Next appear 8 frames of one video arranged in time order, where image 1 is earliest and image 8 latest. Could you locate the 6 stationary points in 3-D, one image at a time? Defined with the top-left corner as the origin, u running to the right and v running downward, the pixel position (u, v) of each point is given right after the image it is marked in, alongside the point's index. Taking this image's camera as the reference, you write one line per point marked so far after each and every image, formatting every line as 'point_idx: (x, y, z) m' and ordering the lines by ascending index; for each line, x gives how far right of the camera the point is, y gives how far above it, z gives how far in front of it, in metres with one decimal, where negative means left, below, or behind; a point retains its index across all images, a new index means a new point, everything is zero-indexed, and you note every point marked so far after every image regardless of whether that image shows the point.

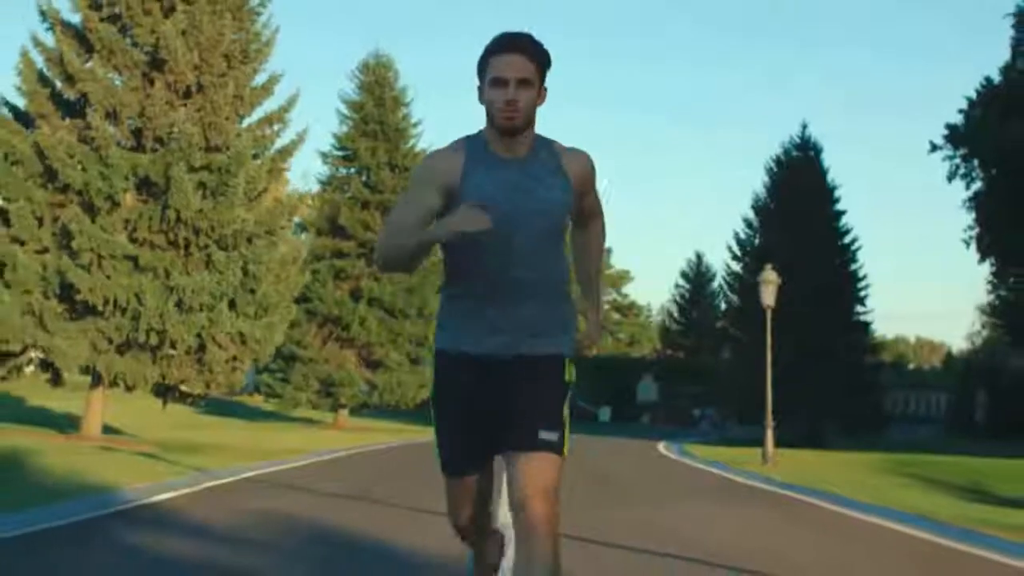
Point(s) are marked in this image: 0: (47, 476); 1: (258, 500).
0: (-6.0, -2.4, +19.0) m
1: (-2.7, -2.3, +15.9) m
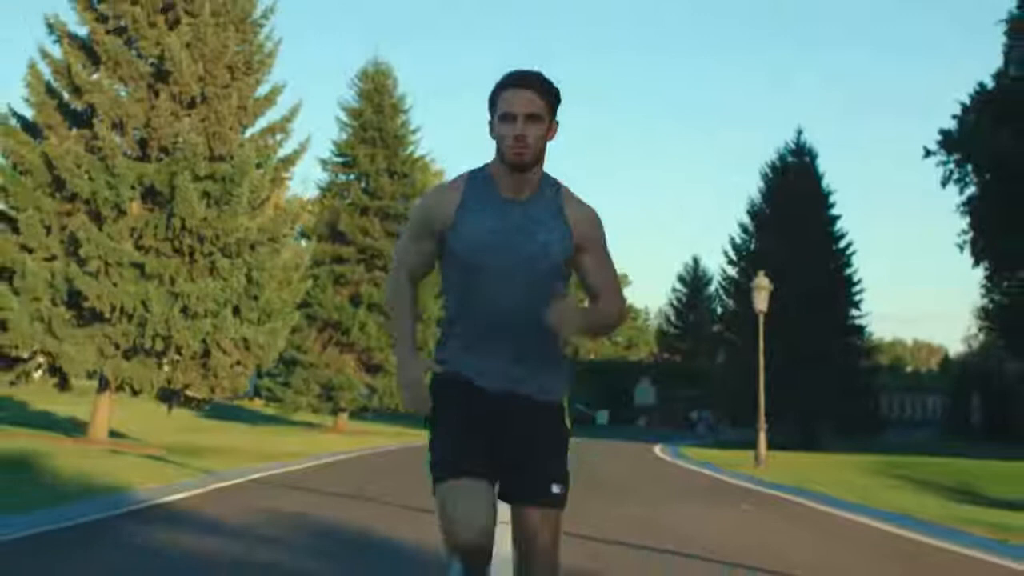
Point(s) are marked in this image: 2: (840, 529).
0: (-6.0, -2.5, +19.6) m
1: (-2.8, -2.4, +16.6) m
2: (+4.5, -3.2, +19.5) m
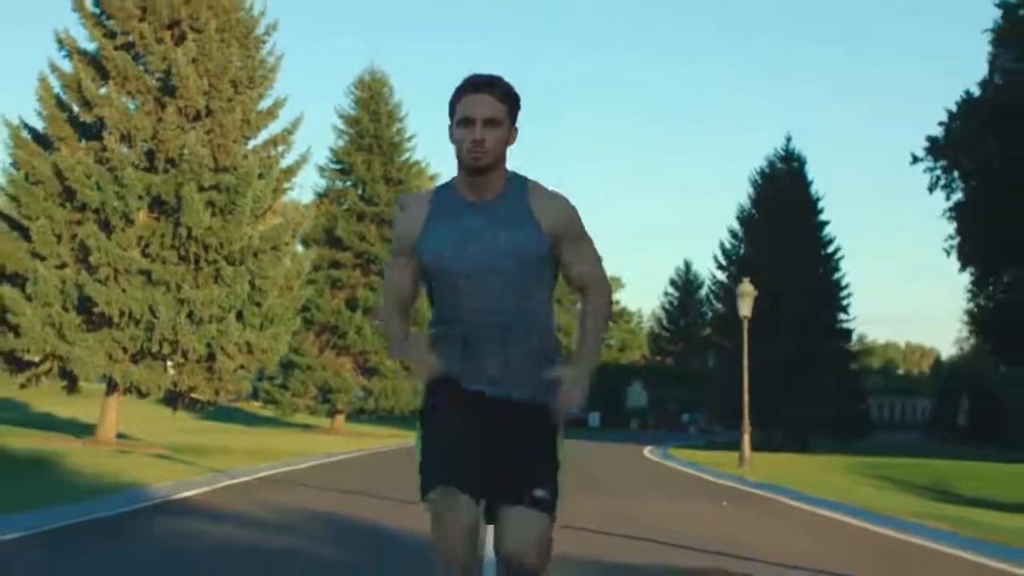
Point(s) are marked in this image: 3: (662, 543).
0: (-6.1, -2.7, +20.7) m
1: (-2.8, -2.5, +17.7) m
2: (+4.4, -3.3, +20.7) m
3: (+1.6, -2.7, +15.7) m
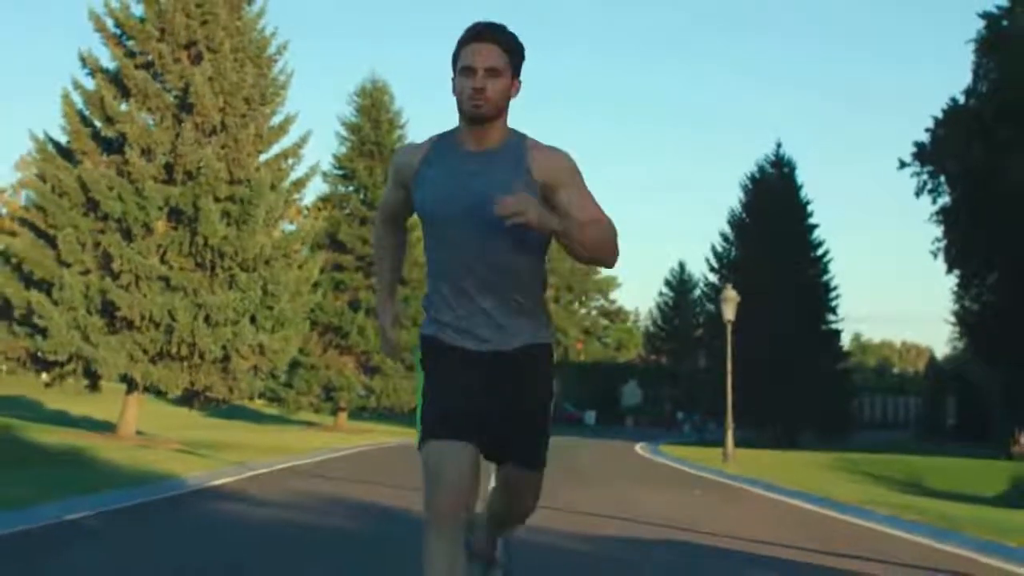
0: (-6.2, -2.8, +22.5) m
1: (-2.9, -2.6, +19.5) m
2: (+4.3, -3.5, +22.5) m
3: (+1.6, -2.8, +17.6) m
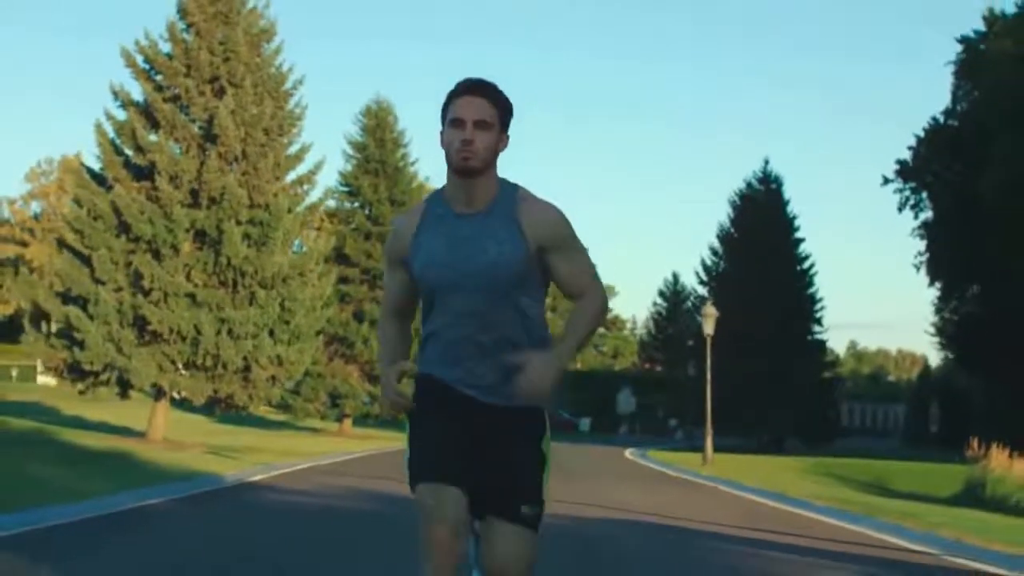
0: (-6.3, -3.1, +25.3) m
1: (-3.0, -2.9, +22.3) m
2: (+4.2, -3.8, +25.3) m
3: (+1.5, -3.1, +20.4) m
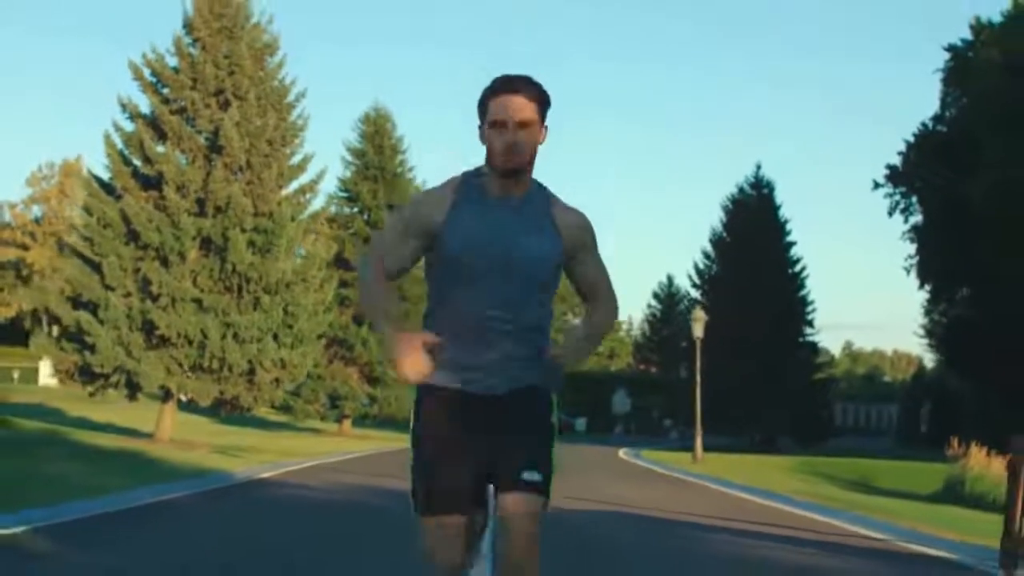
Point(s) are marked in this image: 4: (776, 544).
0: (-6.4, -3.2, +26.5) m
1: (-3.0, -3.1, +23.5) m
2: (+4.2, -3.9, +26.5) m
3: (+1.4, -3.3, +21.6) m
4: (+2.9, -2.8, +15.9) m
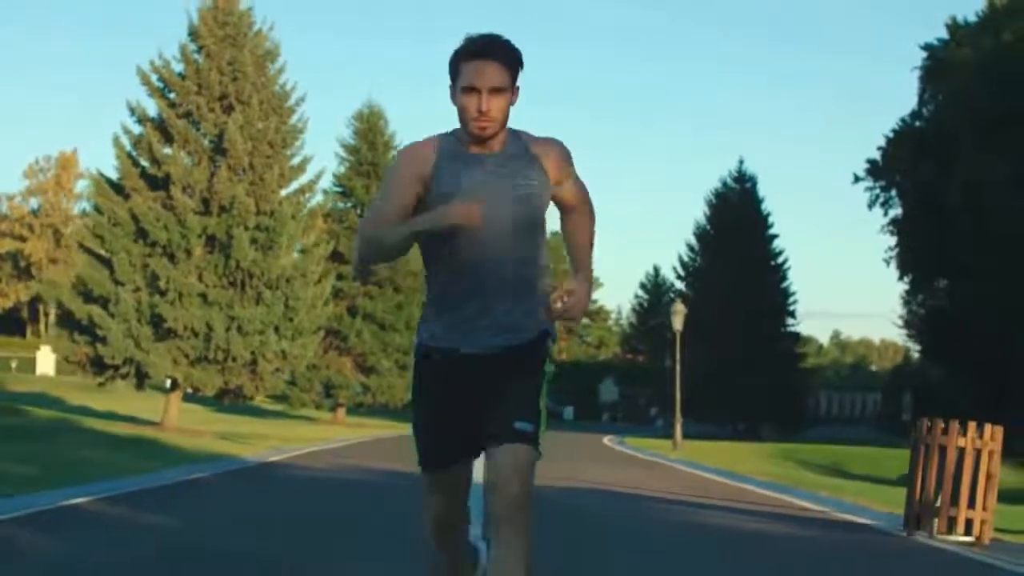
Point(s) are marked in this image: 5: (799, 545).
0: (-6.6, -3.2, +28.4) m
1: (-3.2, -3.0, +25.4) m
2: (+3.9, -3.9, +28.5) m
3: (+1.2, -3.2, +23.6) m
4: (+2.7, -2.8, +17.9) m
5: (+2.8, -2.5, +14.3) m
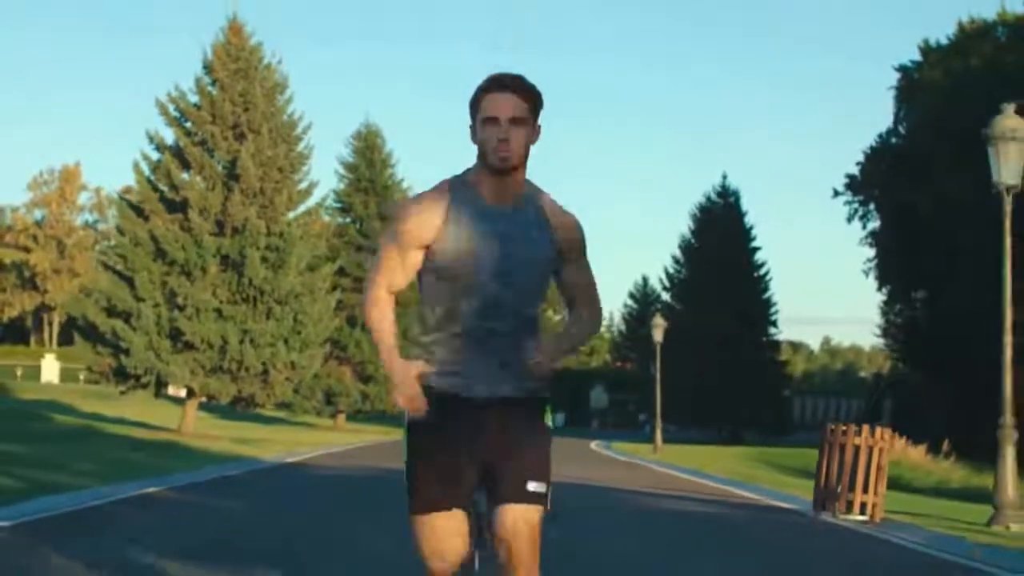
0: (-6.8, -3.6, +31.3) m
1: (-3.4, -3.4, +28.4) m
2: (+3.8, -4.2, +31.5) m
3: (+1.1, -3.6, +26.5) m
4: (+2.6, -3.1, +20.8) m
5: (+2.7, -2.9, +17.3) m
